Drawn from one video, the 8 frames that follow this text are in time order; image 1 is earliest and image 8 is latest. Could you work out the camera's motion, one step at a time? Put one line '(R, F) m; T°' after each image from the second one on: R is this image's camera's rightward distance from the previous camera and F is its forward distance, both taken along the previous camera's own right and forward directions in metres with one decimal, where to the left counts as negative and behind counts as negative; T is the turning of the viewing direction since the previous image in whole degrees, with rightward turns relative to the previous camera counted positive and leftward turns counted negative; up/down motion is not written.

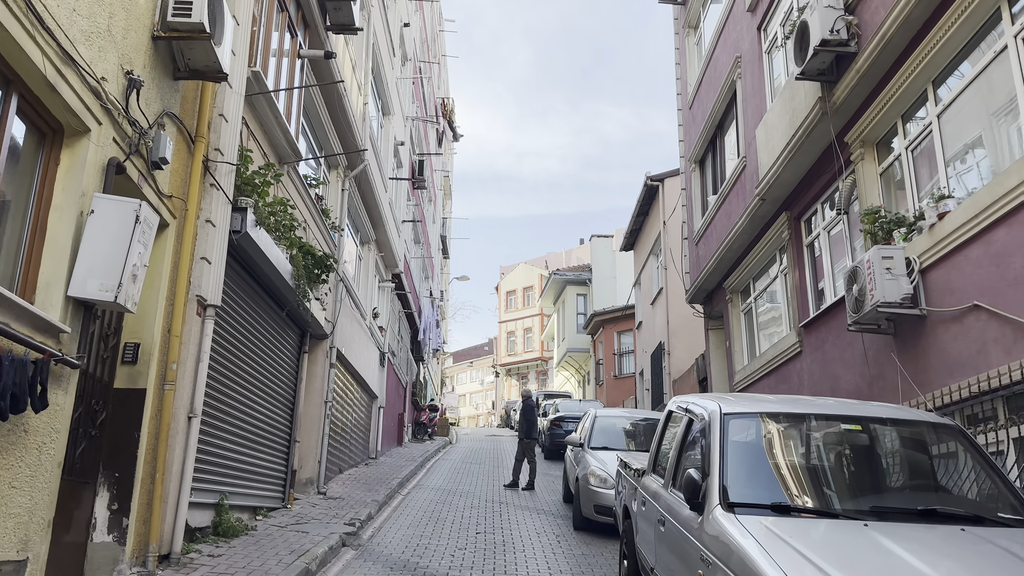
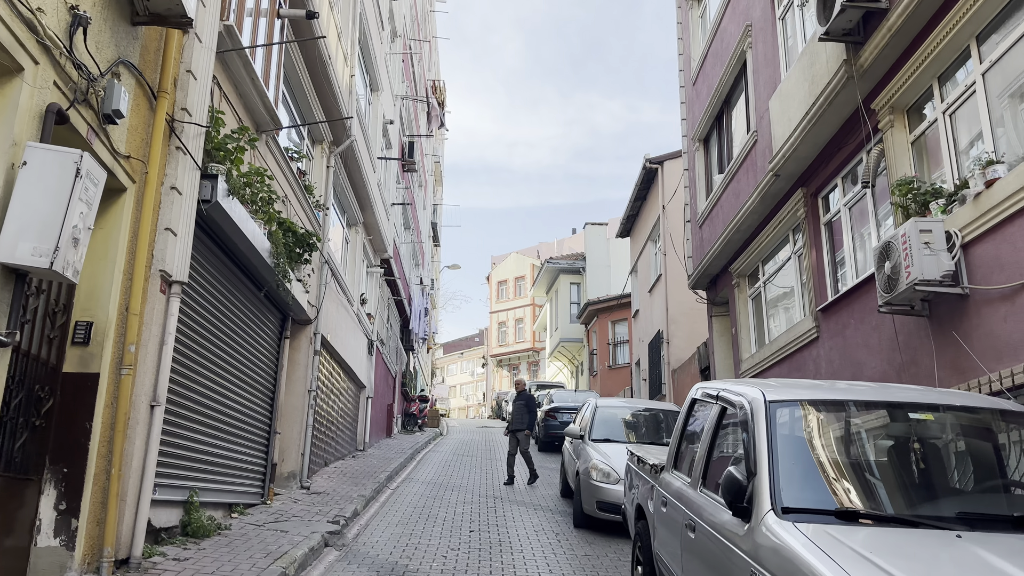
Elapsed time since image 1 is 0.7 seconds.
(-0.1, +0.7) m; +1°
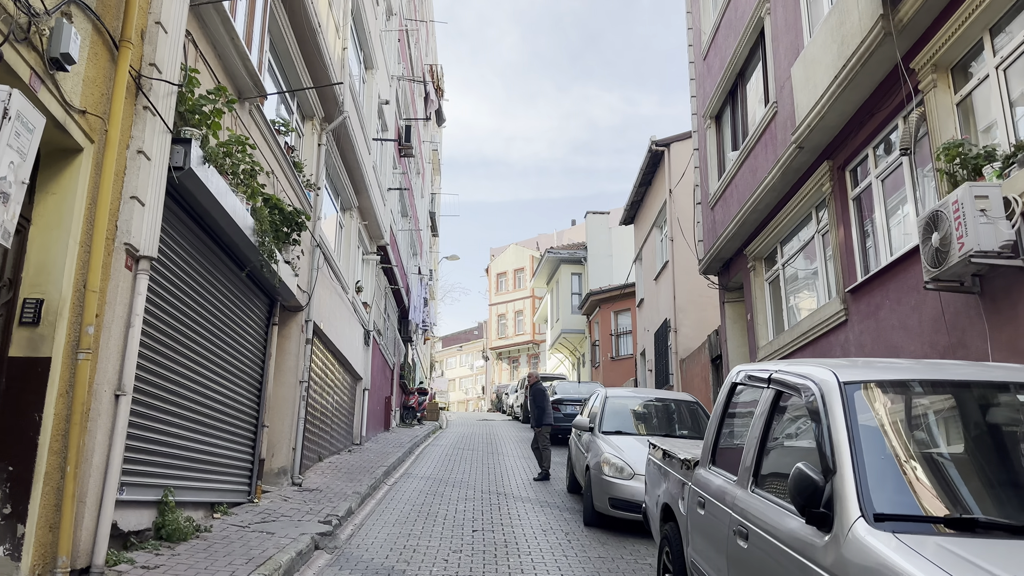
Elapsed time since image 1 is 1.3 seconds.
(-0.1, +0.7) m; 0°
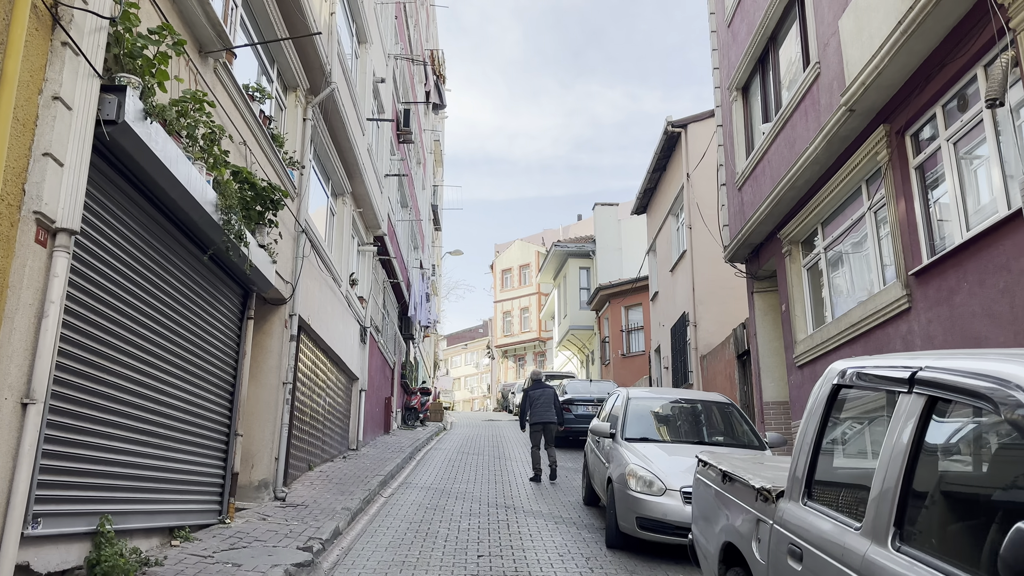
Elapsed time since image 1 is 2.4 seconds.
(0.0, +1.2) m; 0°
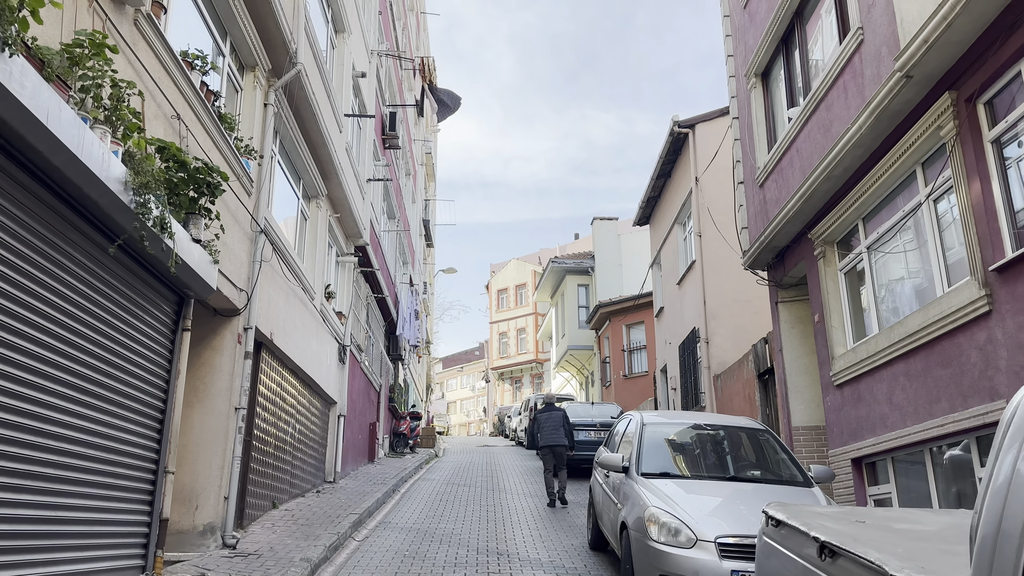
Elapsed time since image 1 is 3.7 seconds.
(0.0, +1.4) m; 0°
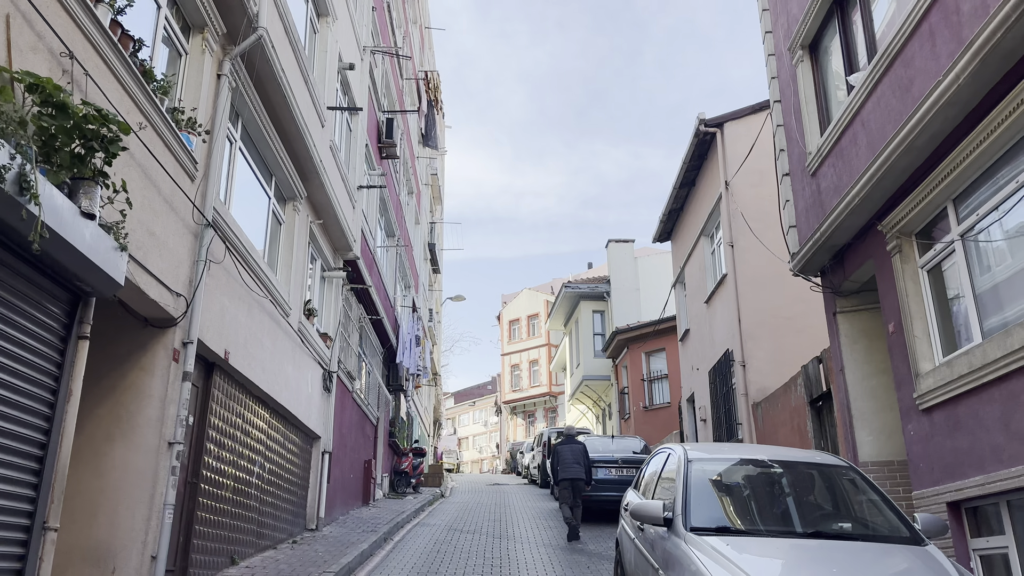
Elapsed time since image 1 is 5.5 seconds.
(+0.1, +1.7) m; -1°
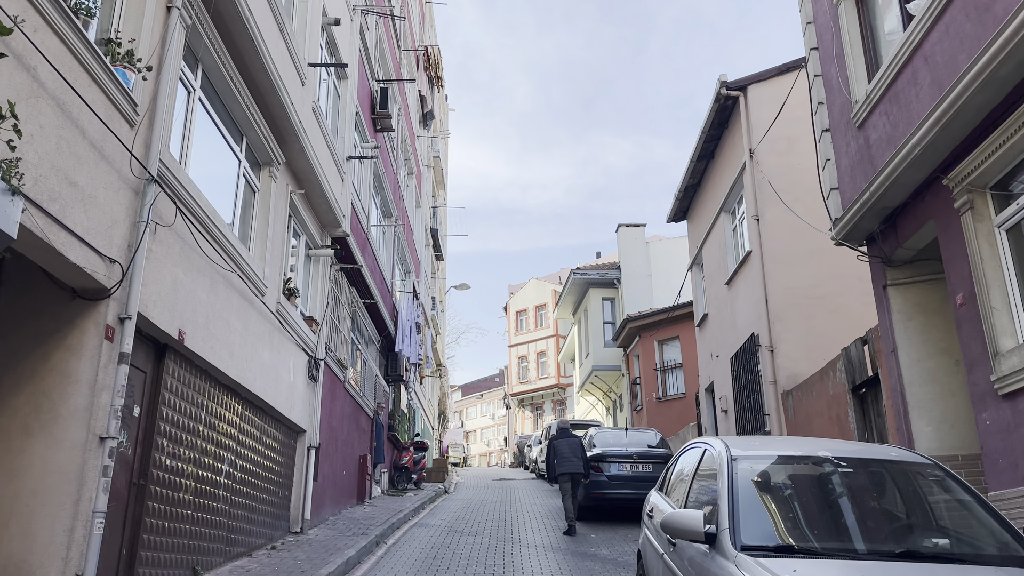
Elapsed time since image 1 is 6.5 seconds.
(+0.1, +1.1) m; -1°
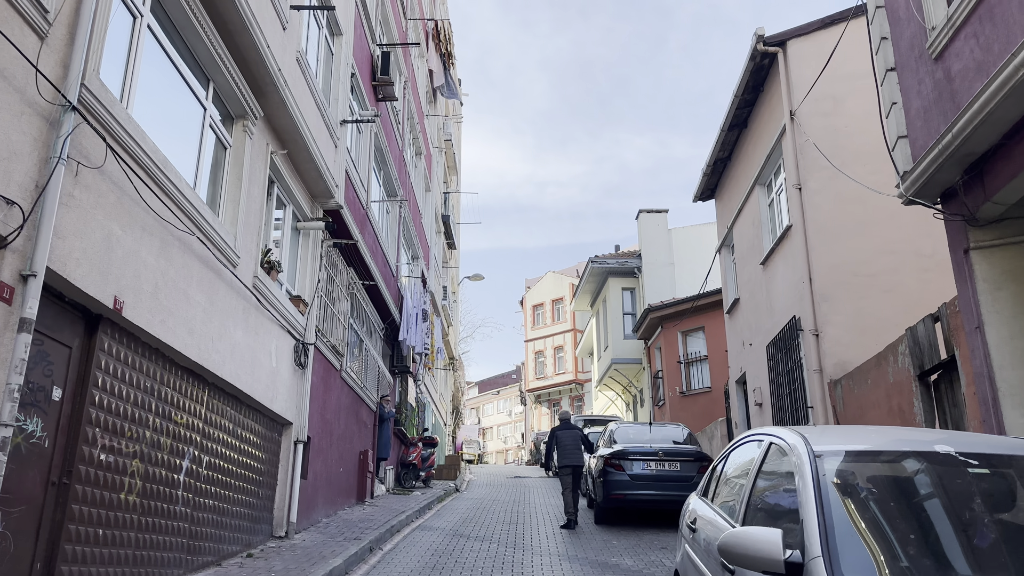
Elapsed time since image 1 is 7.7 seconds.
(+0.1, +1.2) m; -1°
